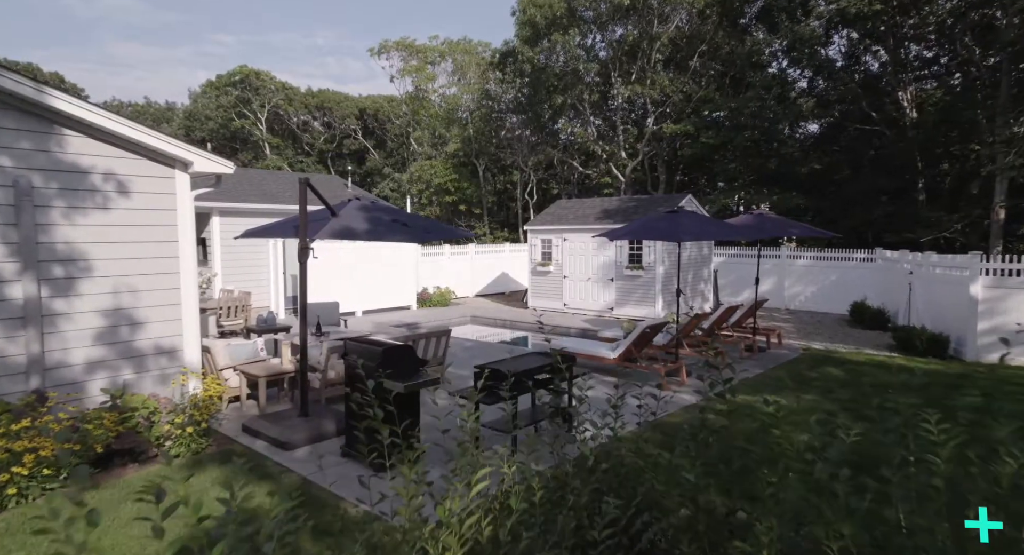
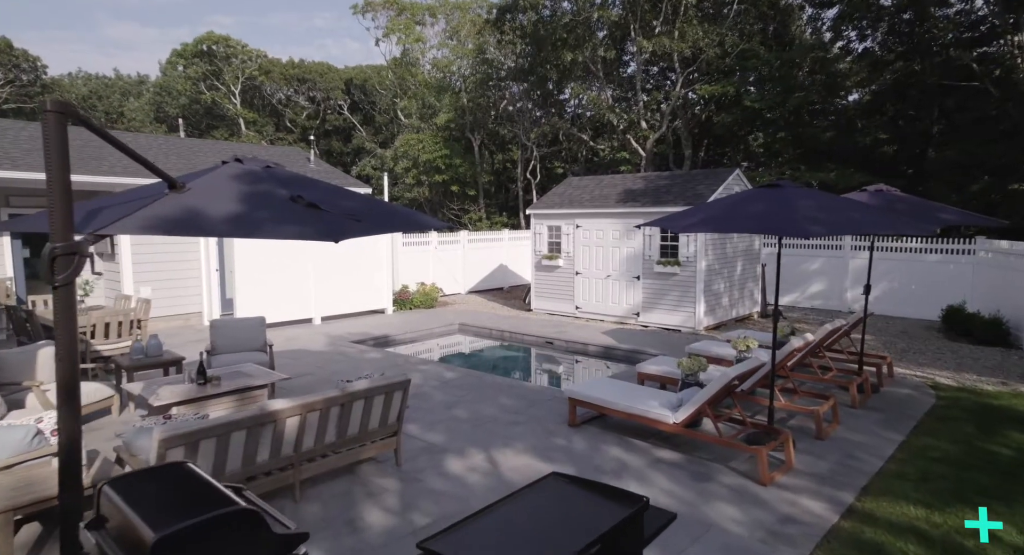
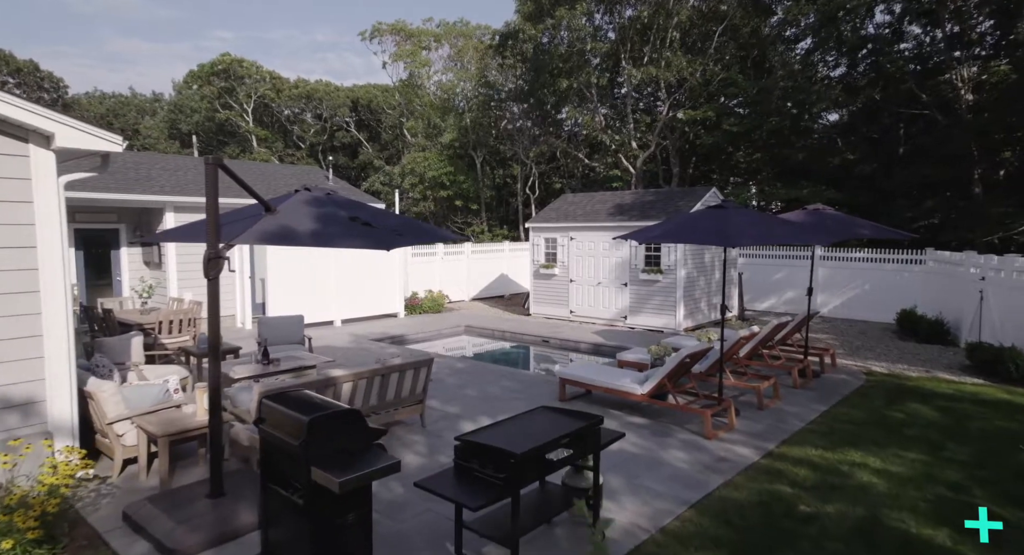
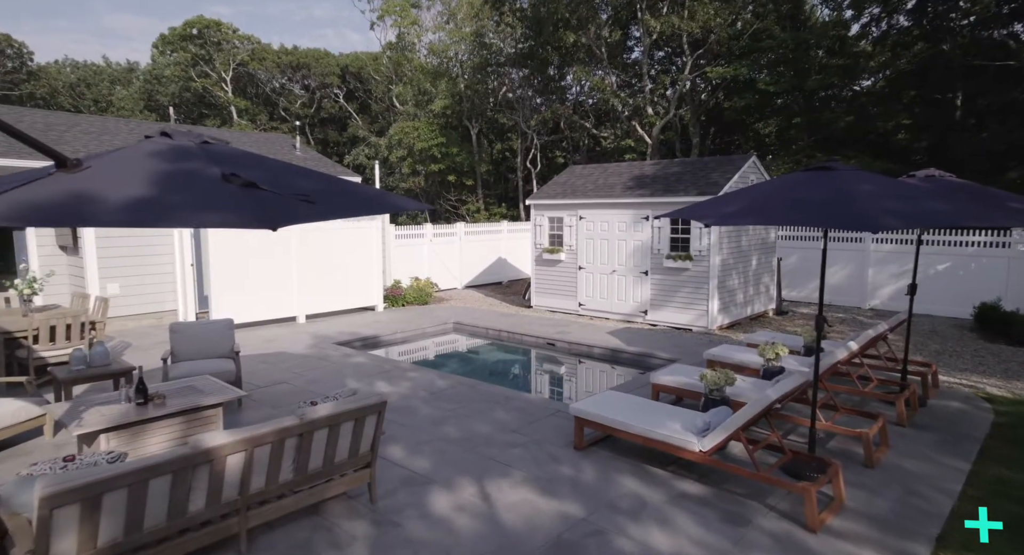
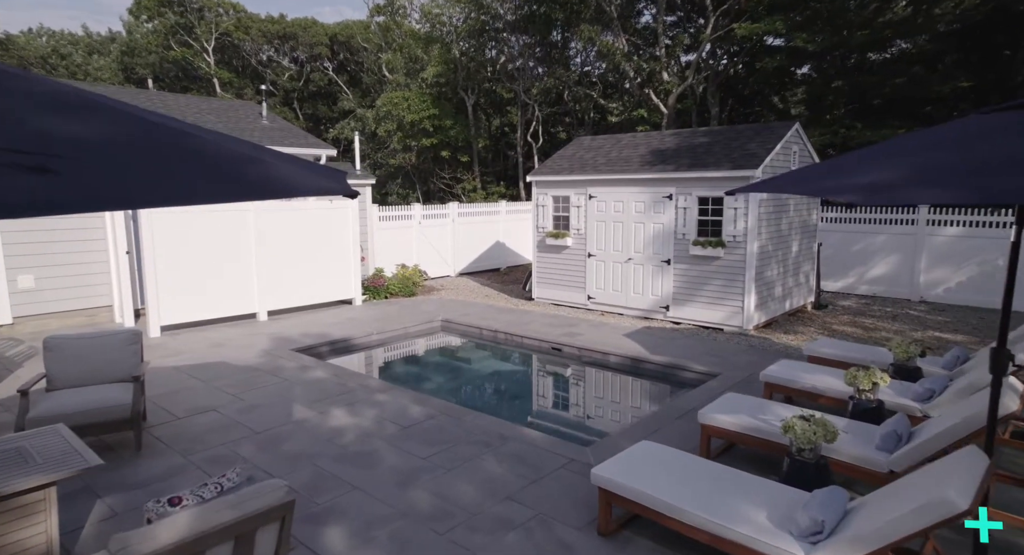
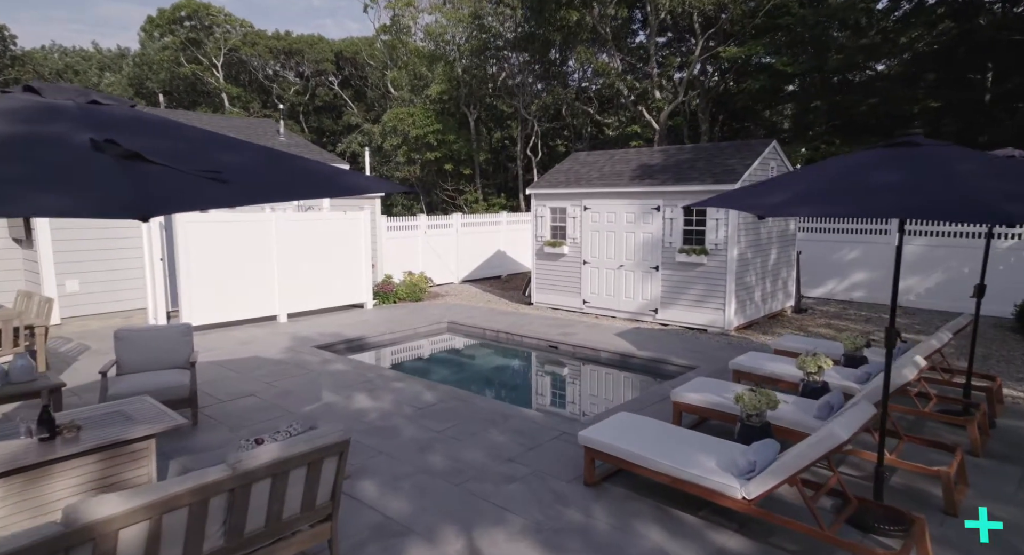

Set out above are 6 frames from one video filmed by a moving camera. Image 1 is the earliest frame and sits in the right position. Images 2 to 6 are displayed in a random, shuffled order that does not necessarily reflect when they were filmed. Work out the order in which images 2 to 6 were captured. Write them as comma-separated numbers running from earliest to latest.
3, 2, 4, 6, 5
